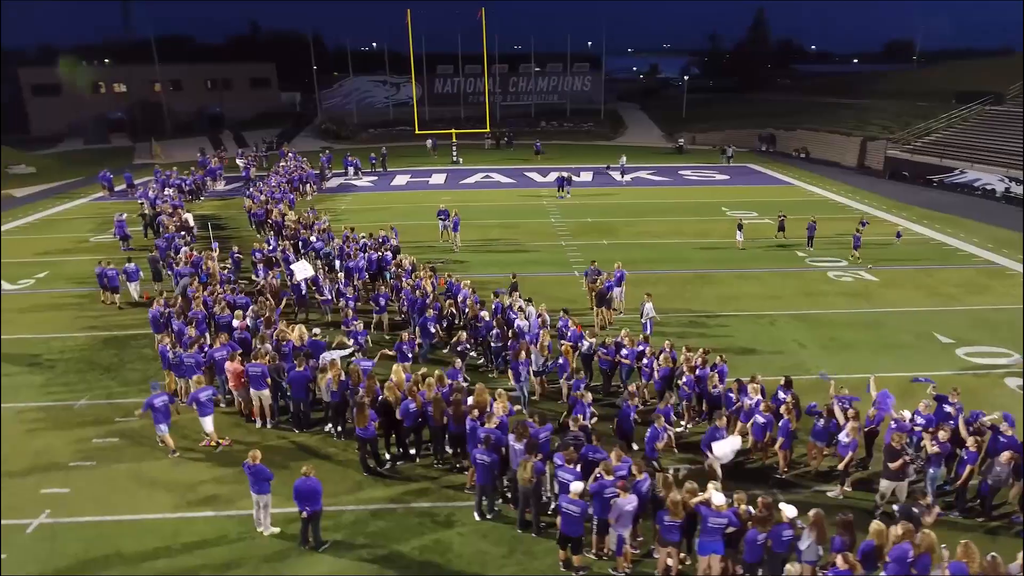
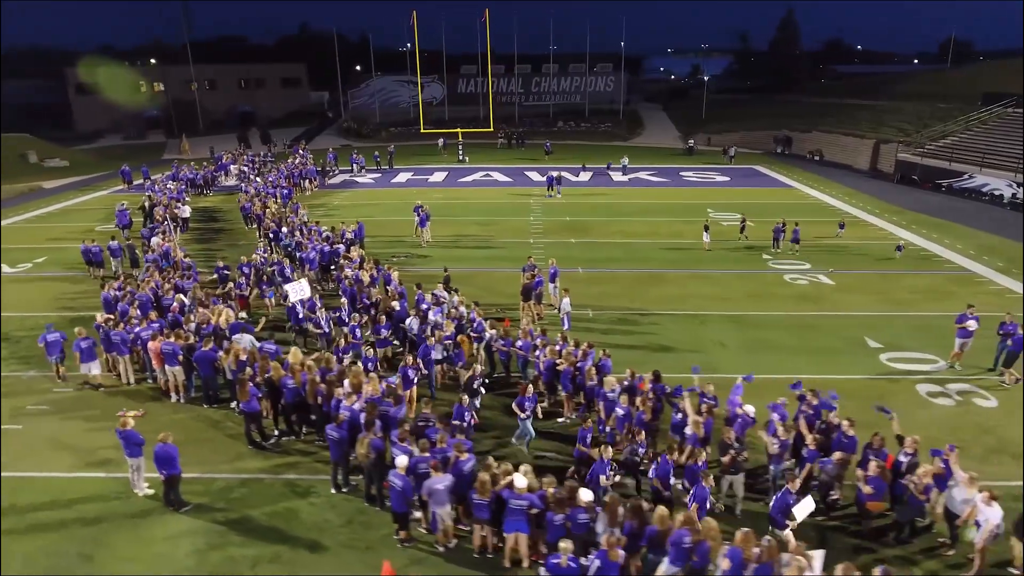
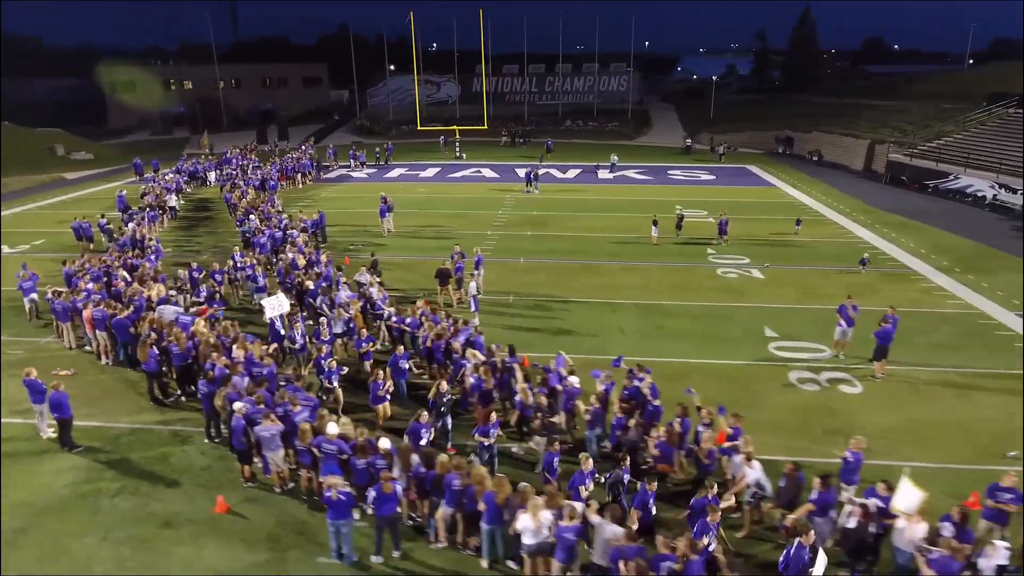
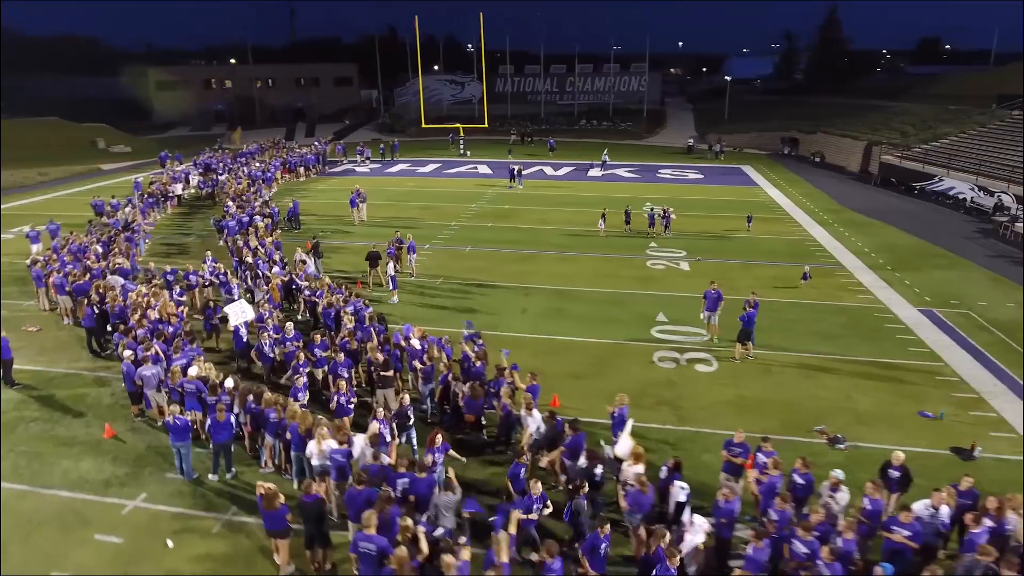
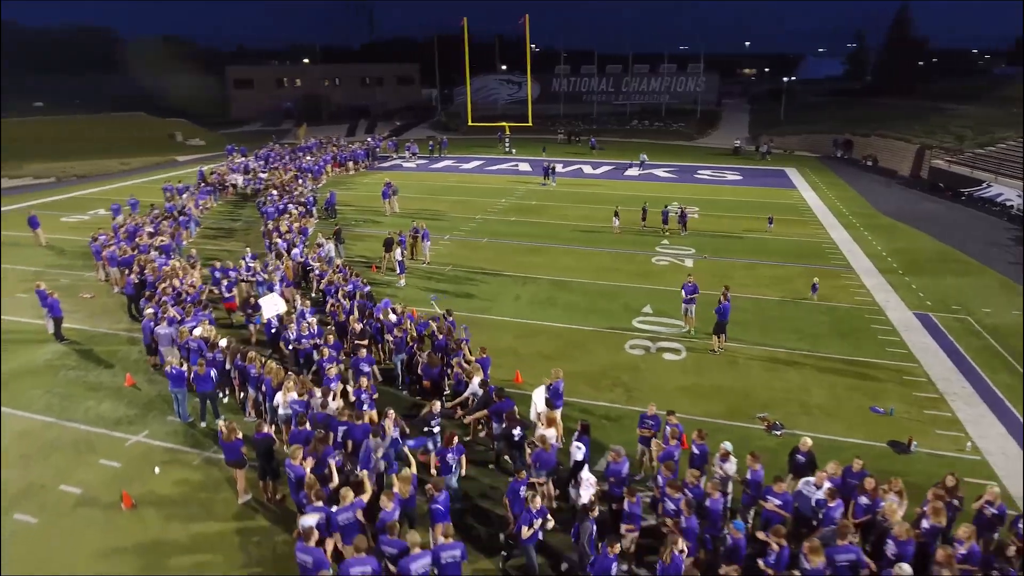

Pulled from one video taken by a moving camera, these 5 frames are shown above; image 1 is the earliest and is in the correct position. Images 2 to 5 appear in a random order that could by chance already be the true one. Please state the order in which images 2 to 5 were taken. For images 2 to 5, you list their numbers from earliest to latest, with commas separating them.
2, 3, 4, 5
